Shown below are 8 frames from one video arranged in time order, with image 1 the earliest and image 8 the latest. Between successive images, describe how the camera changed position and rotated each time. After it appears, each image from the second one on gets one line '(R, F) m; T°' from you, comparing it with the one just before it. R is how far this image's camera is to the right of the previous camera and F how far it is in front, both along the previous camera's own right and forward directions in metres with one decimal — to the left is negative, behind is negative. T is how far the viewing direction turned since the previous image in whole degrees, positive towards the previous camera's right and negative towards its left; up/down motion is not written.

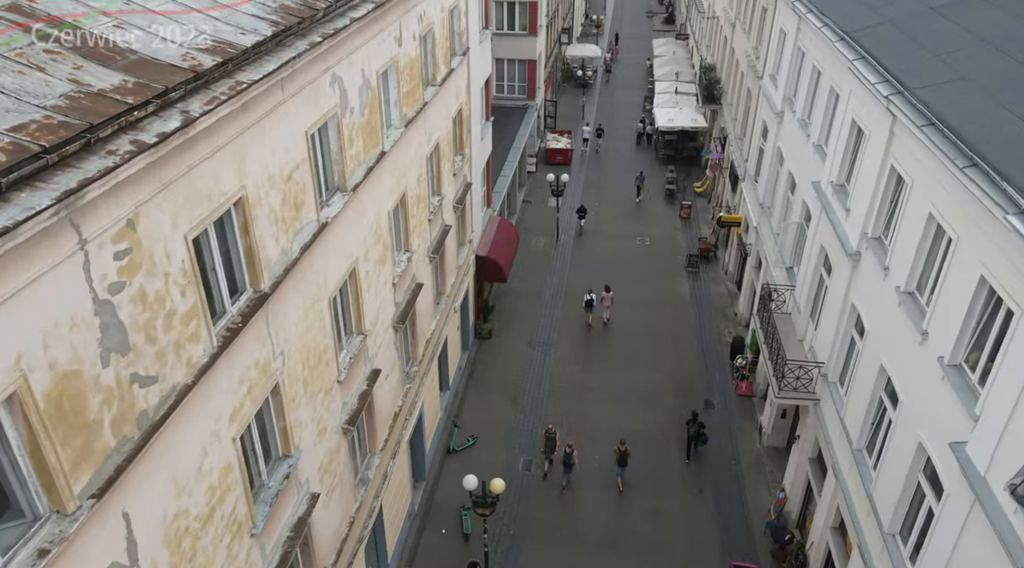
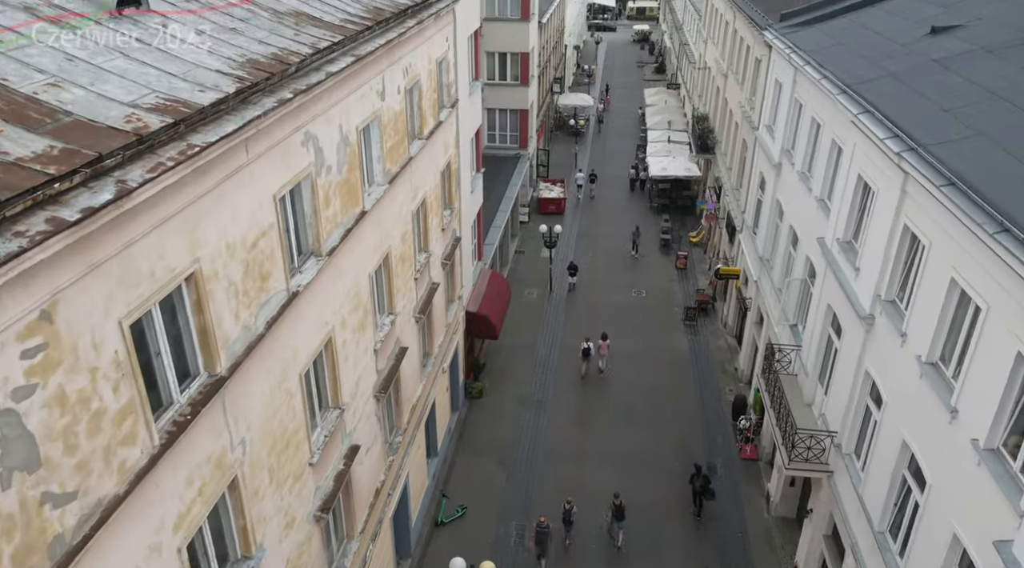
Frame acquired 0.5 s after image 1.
(+0.1, +0.9) m; 0°
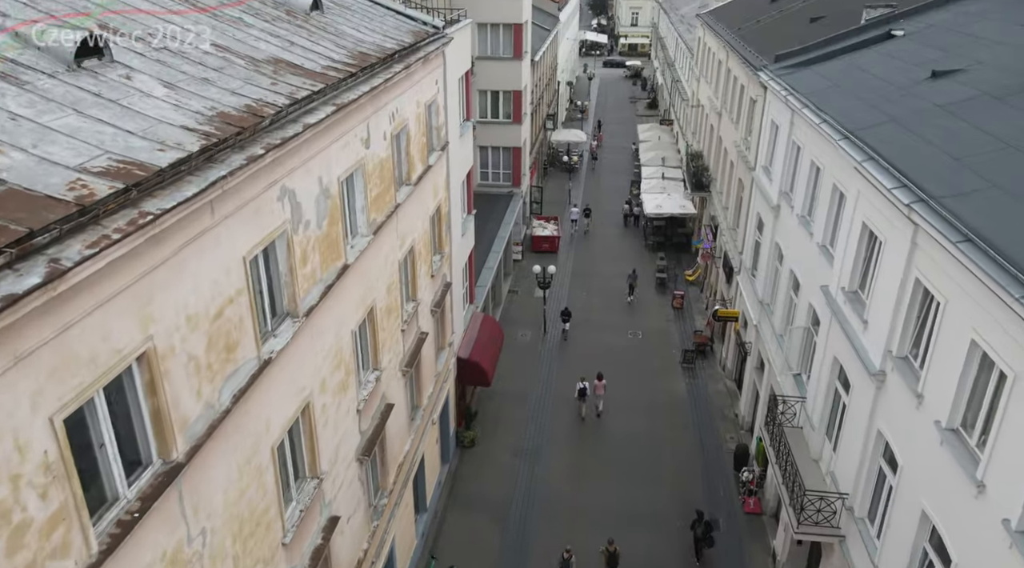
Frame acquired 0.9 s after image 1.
(+0.1, +0.7) m; 0°
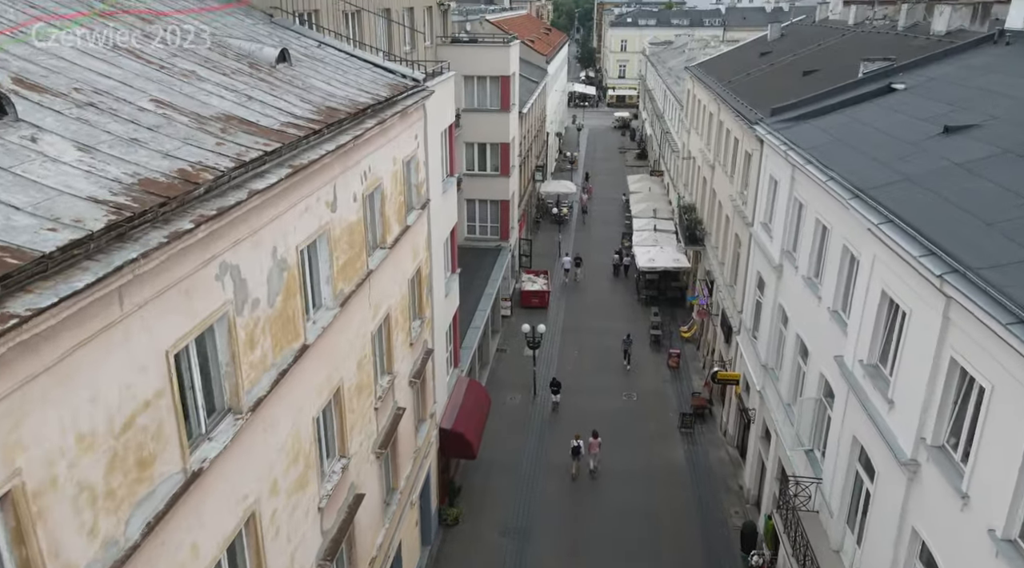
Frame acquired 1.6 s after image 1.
(+0.1, +1.4) m; +1°
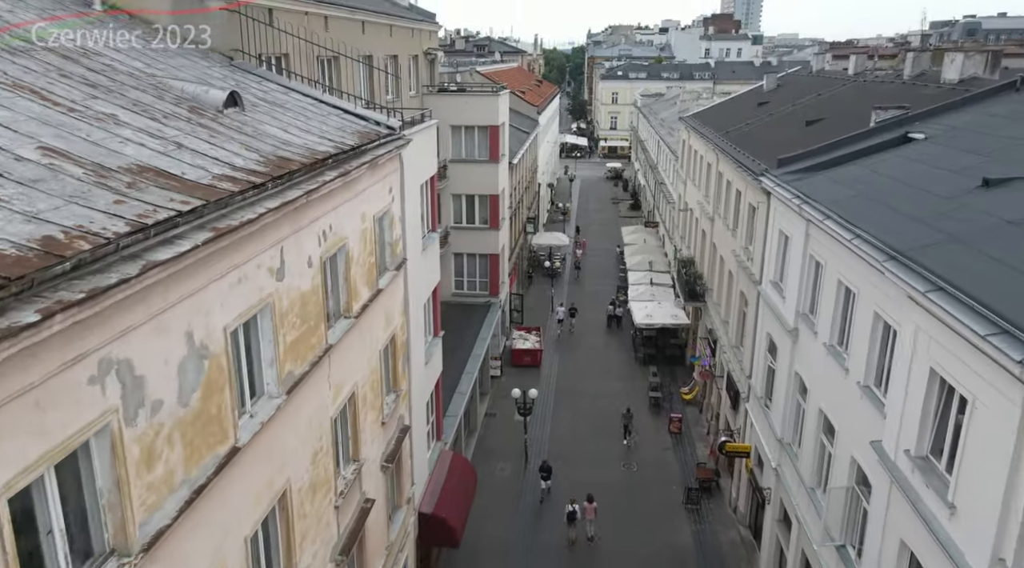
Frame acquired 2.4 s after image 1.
(+0.1, +1.9) m; 0°
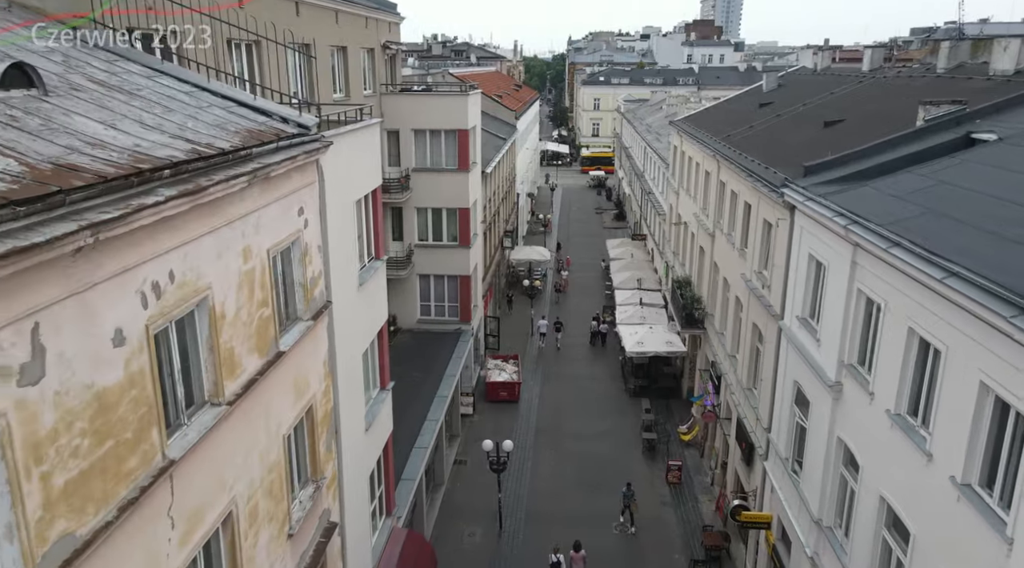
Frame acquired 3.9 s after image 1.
(+0.4, +4.2) m; +1°
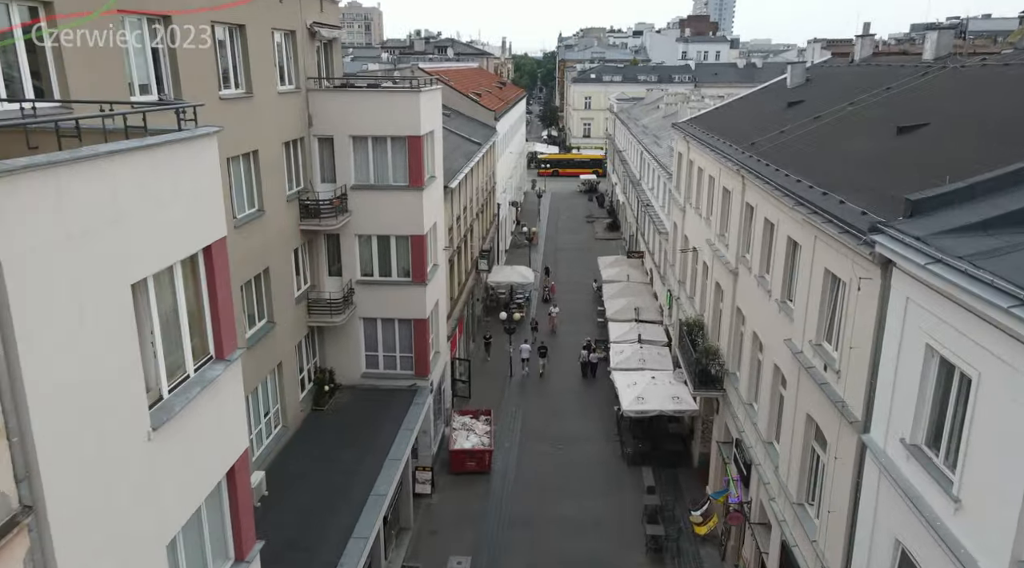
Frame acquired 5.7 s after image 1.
(+0.8, +6.5) m; +1°
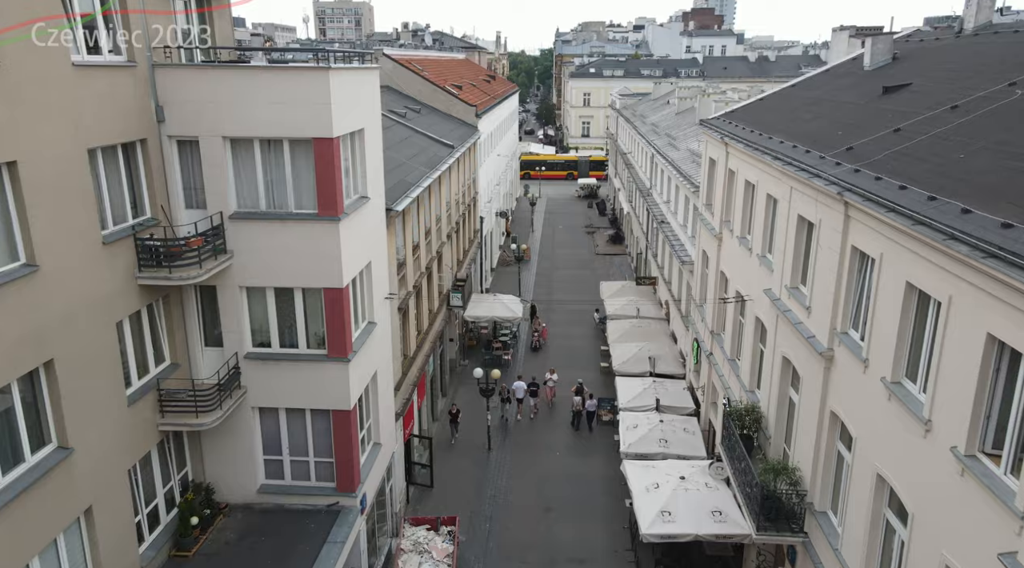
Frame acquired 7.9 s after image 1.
(+0.7, +8.4) m; 0°
